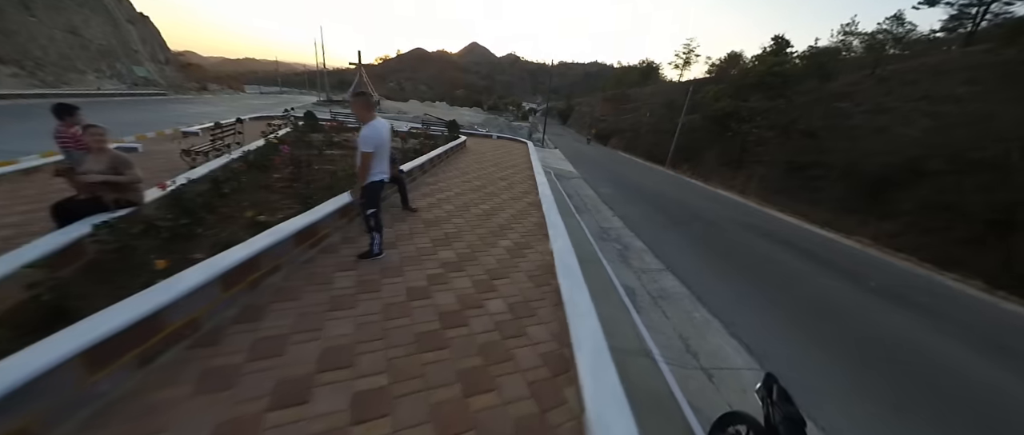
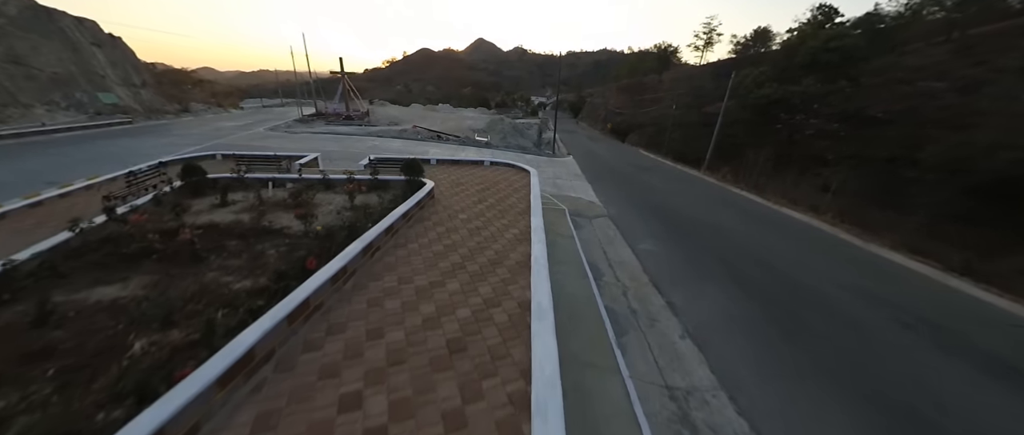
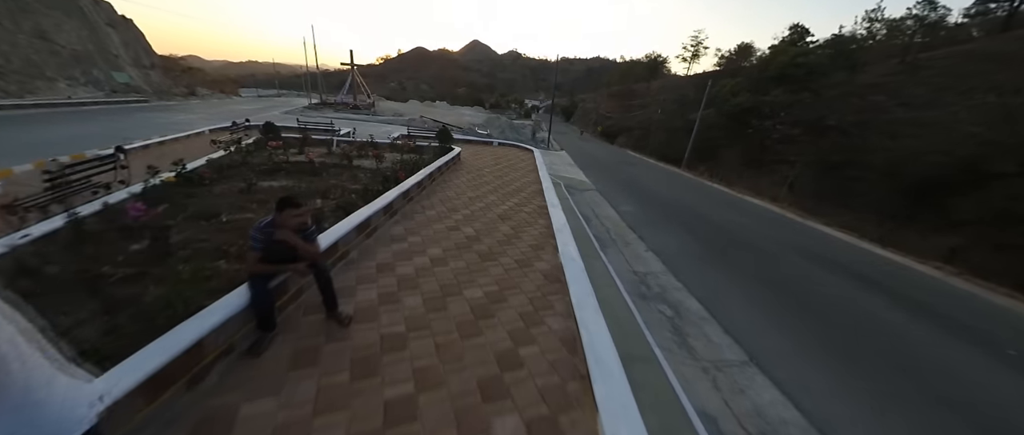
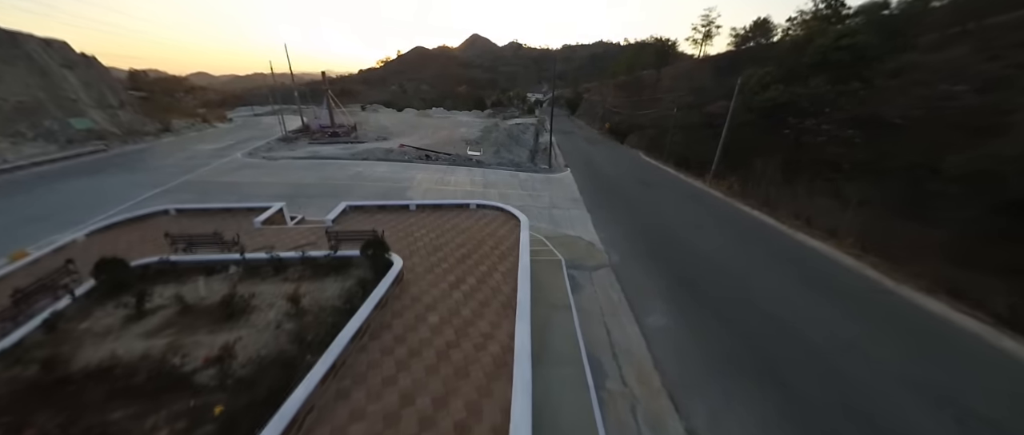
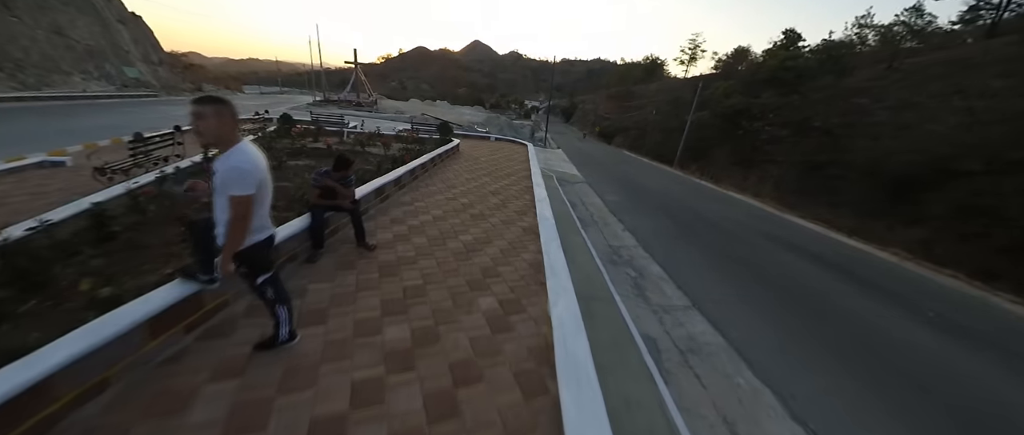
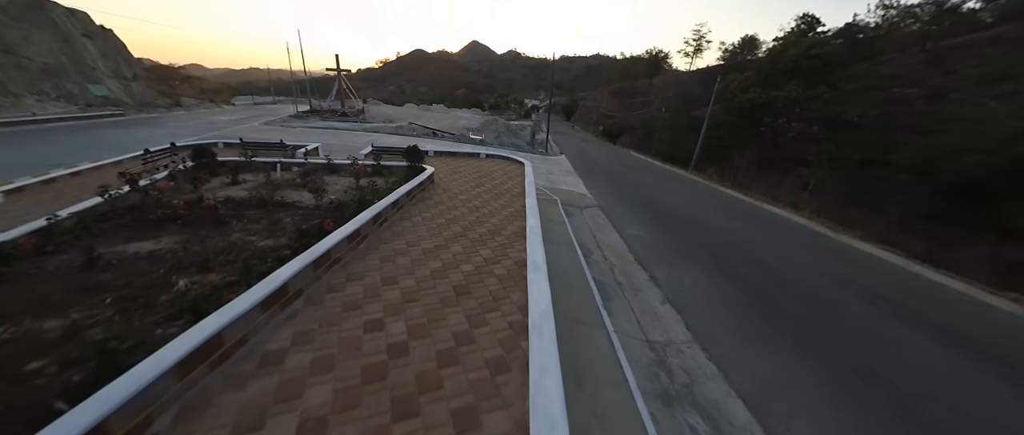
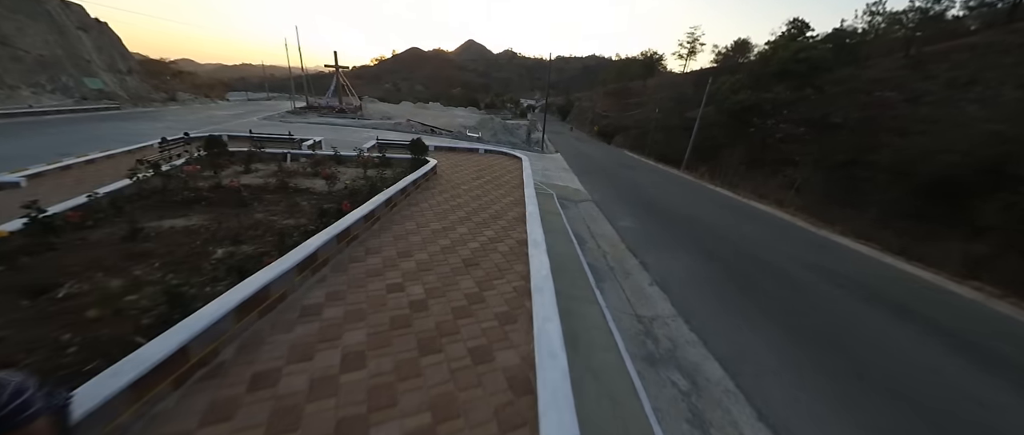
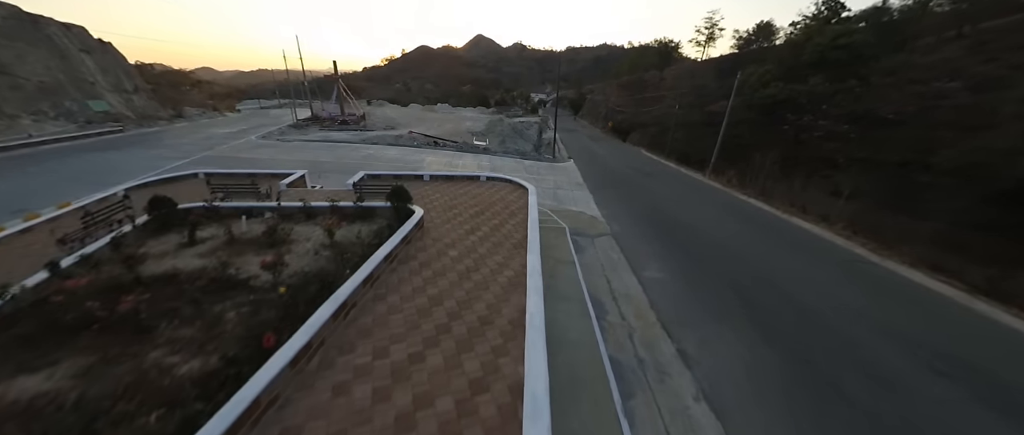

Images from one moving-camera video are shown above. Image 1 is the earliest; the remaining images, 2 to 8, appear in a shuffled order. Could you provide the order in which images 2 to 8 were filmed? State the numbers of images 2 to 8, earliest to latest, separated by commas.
5, 3, 7, 6, 2, 8, 4
